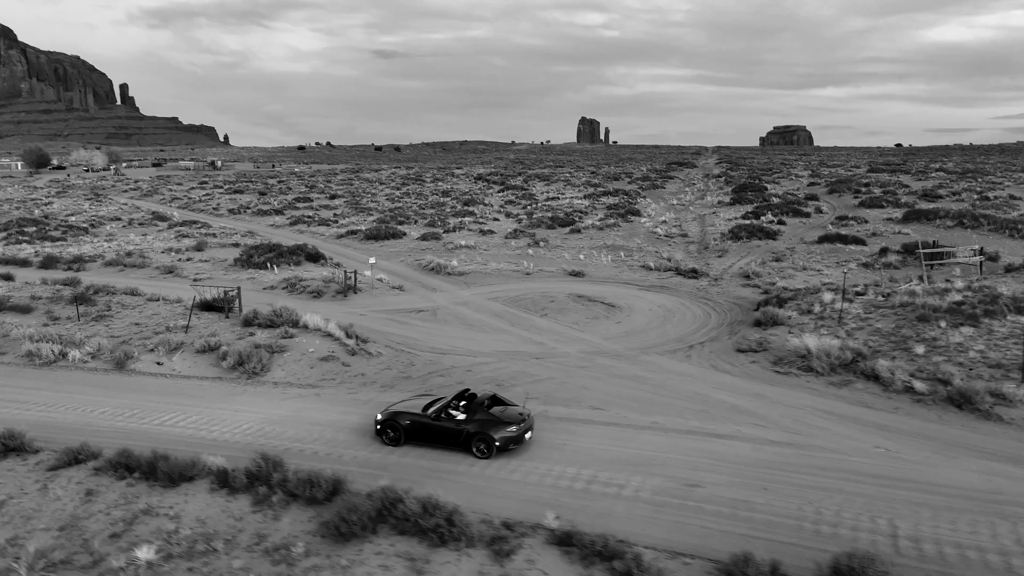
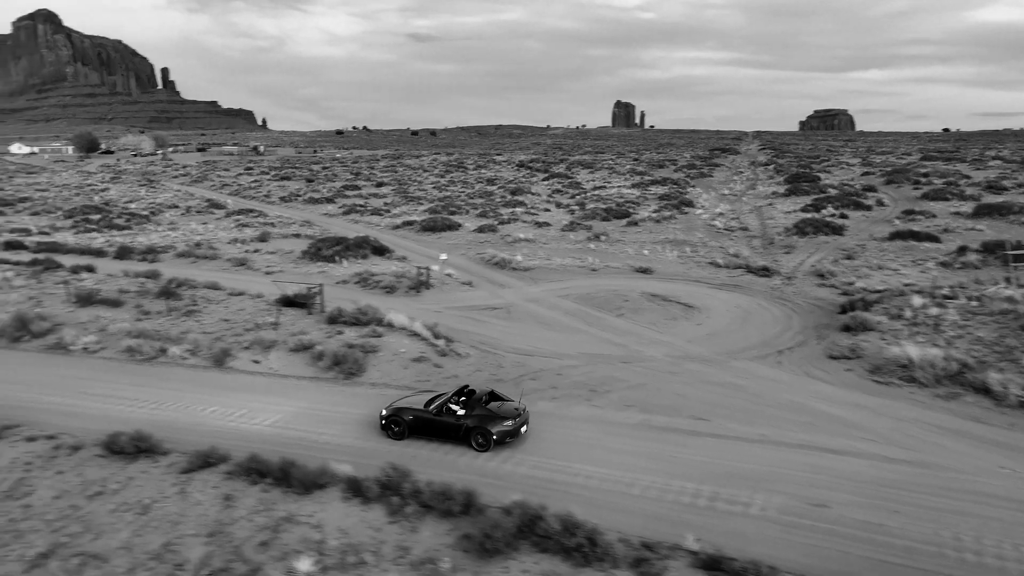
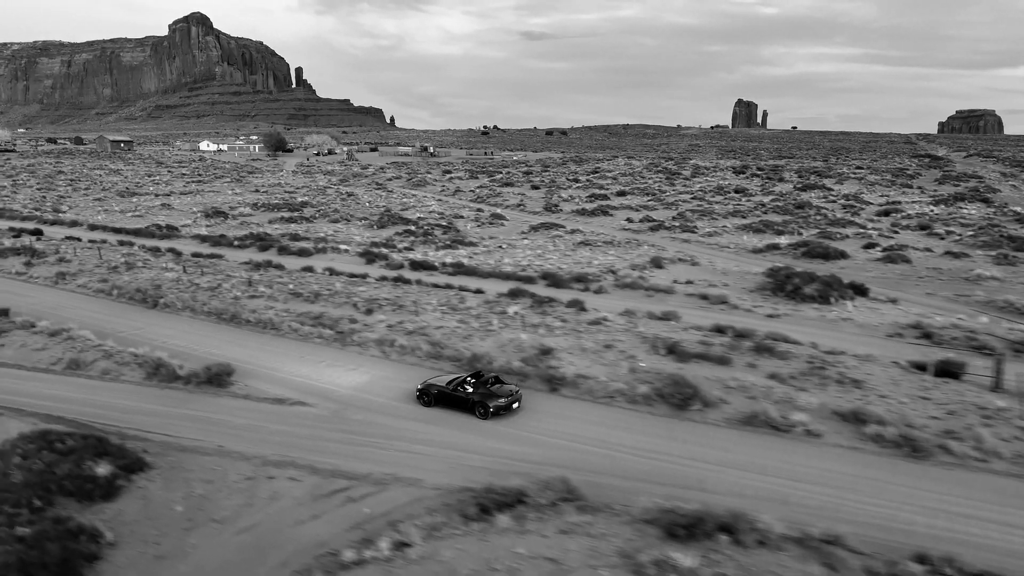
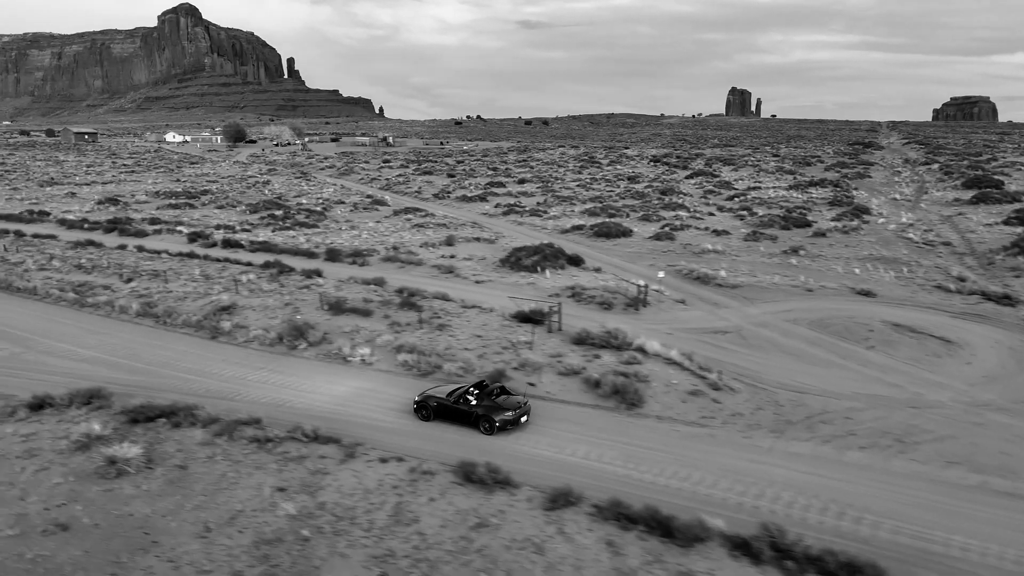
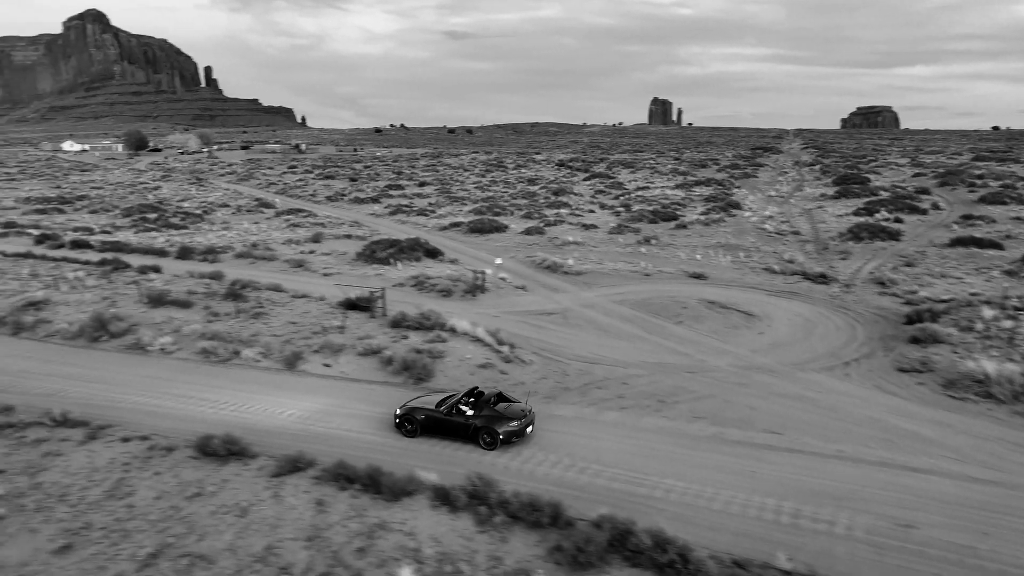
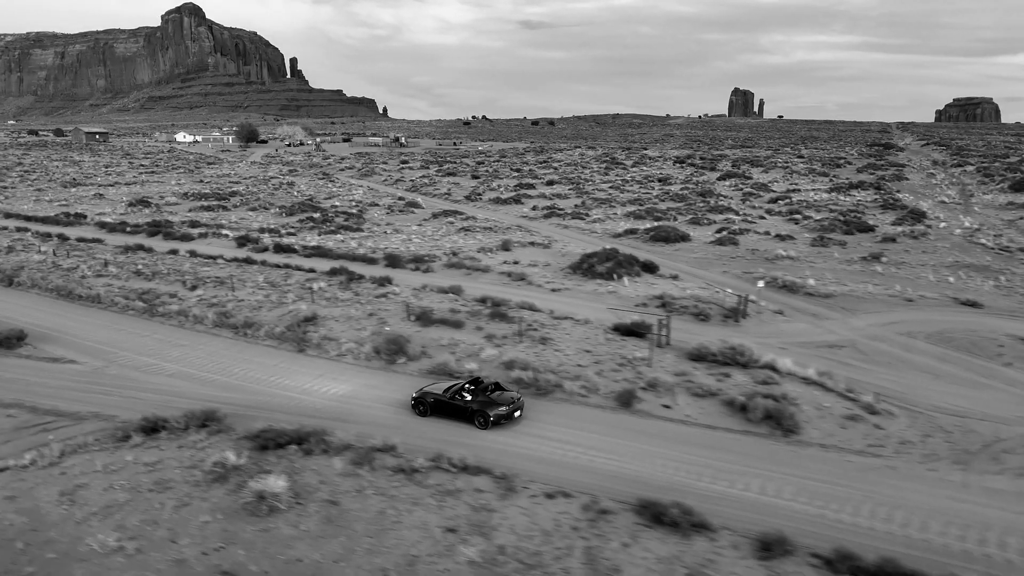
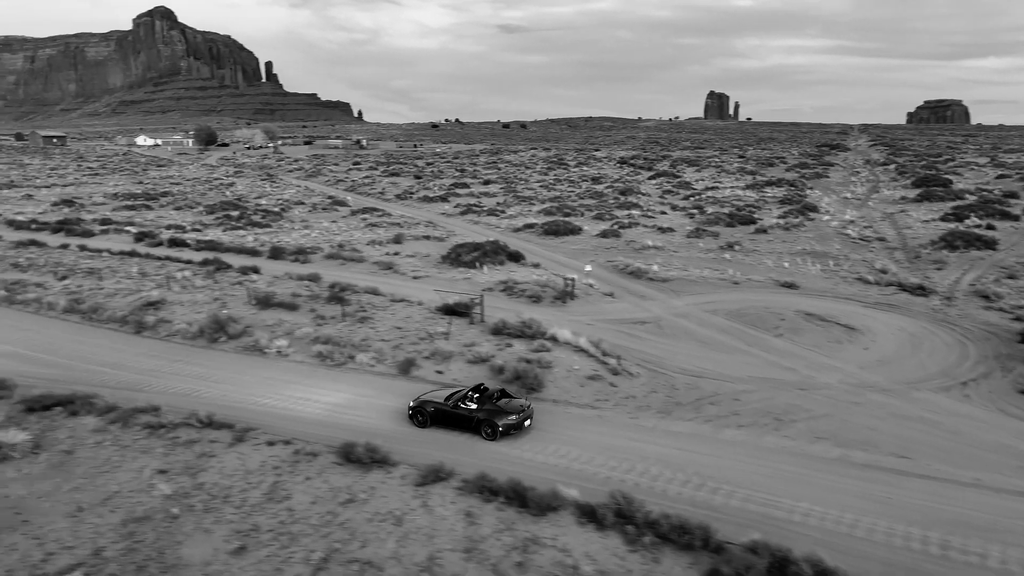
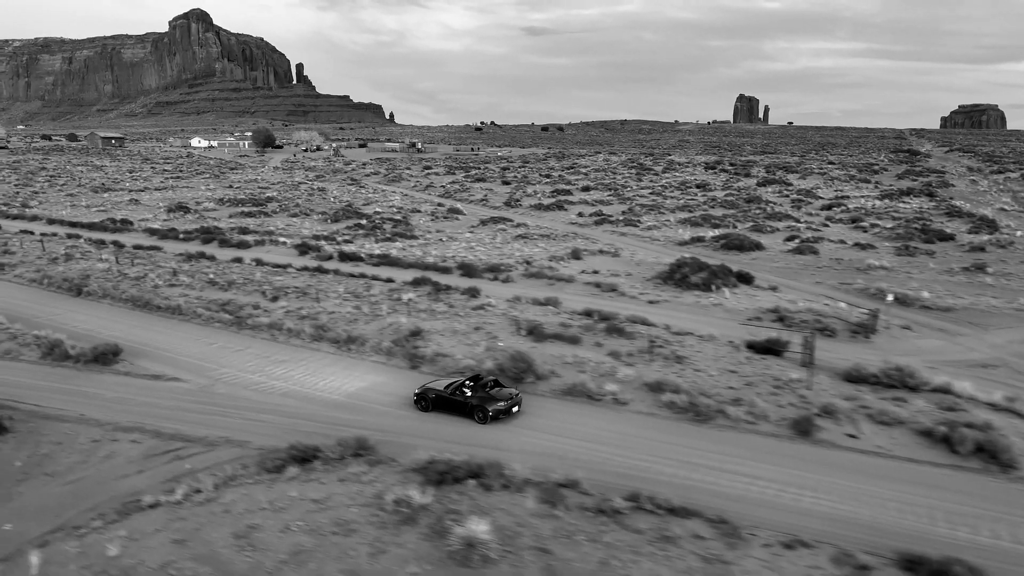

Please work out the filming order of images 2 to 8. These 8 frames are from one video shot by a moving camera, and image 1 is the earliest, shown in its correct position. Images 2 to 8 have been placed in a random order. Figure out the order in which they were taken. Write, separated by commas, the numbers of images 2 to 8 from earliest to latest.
2, 5, 7, 4, 6, 8, 3
